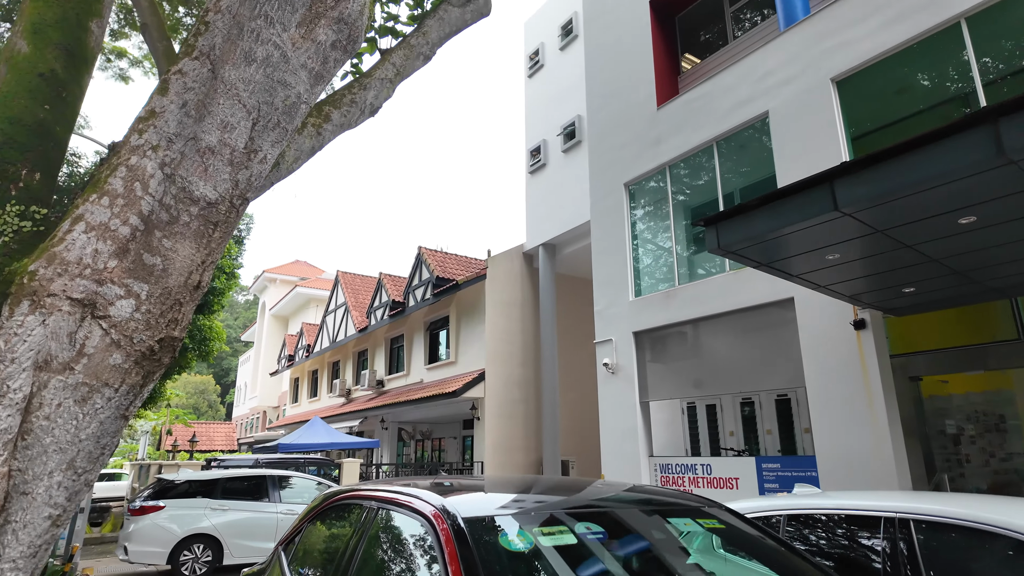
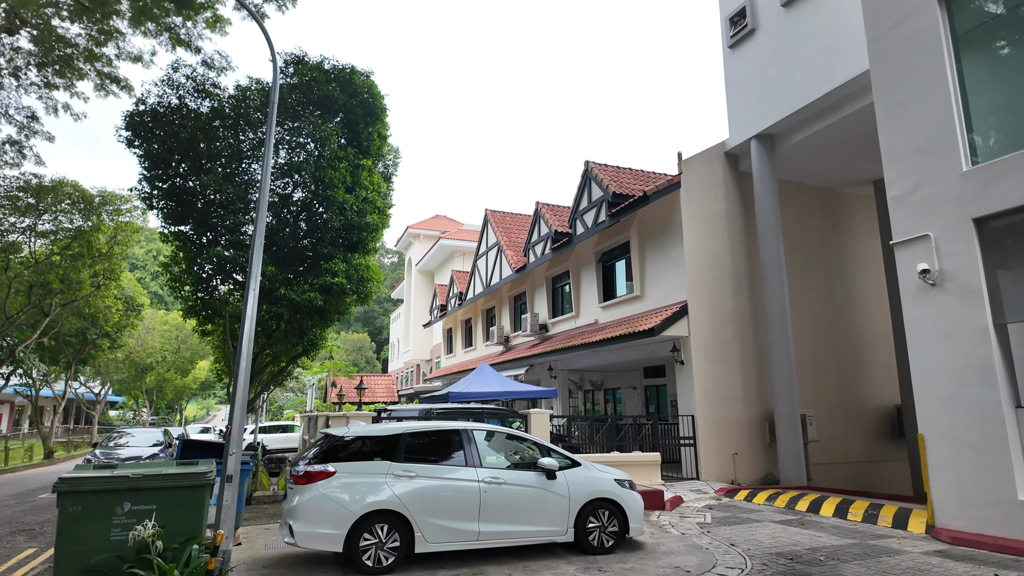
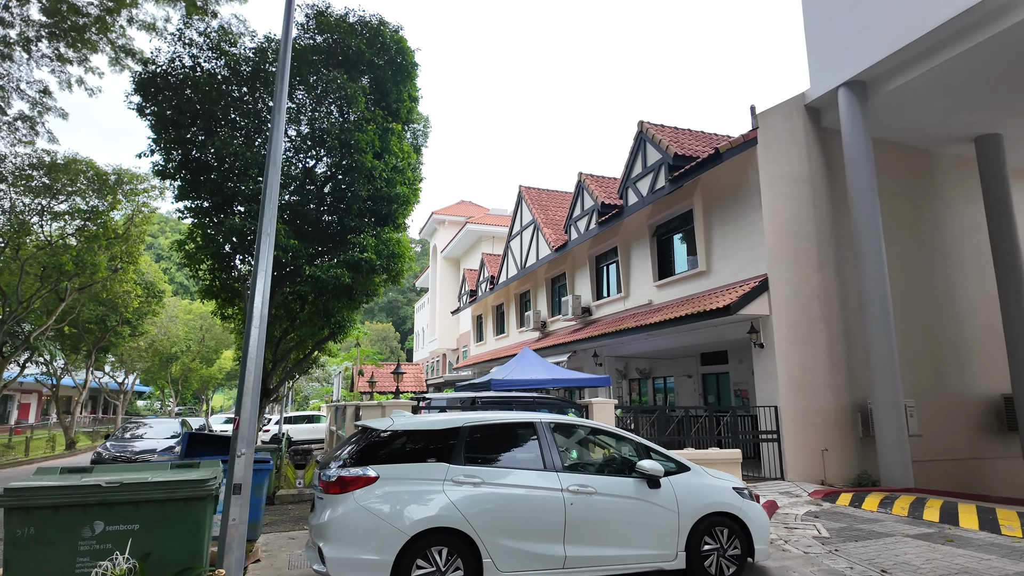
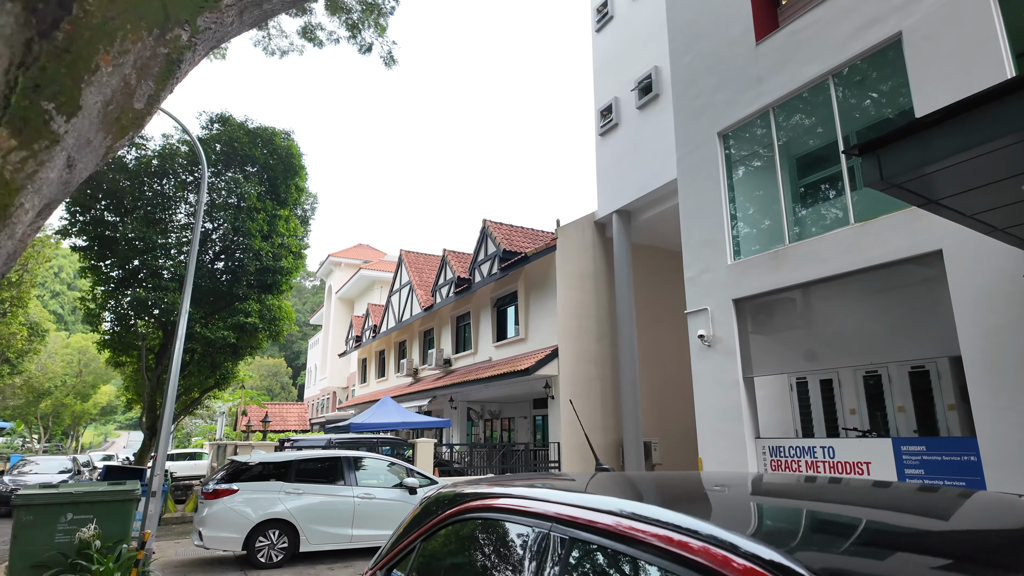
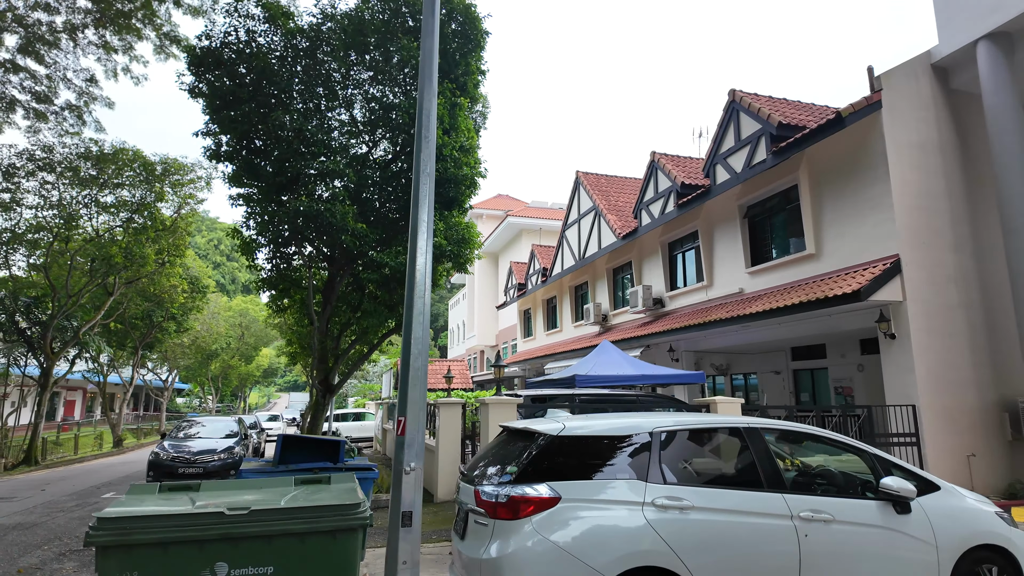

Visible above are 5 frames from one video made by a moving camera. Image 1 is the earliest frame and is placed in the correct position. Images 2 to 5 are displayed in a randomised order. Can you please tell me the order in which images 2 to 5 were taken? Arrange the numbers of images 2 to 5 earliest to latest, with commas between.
4, 2, 3, 5
